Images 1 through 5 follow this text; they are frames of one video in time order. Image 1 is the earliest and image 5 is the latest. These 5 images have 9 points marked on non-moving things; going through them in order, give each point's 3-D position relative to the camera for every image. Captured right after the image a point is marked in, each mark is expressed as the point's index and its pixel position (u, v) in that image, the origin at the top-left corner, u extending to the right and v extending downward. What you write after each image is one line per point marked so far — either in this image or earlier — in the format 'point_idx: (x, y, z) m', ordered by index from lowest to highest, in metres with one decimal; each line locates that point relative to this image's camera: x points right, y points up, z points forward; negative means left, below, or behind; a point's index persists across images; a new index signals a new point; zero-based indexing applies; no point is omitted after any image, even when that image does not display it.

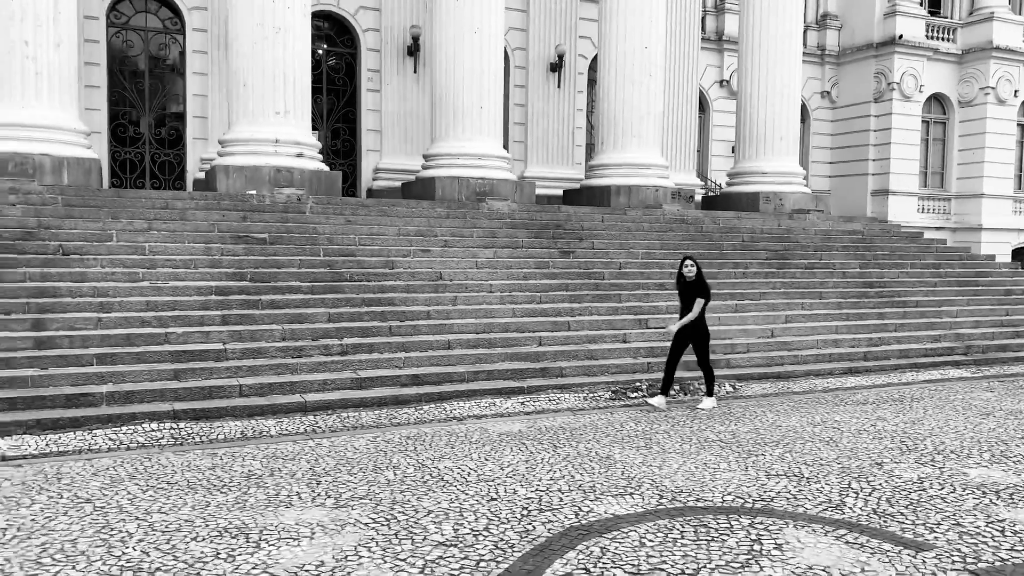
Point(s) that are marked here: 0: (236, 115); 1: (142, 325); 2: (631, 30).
0: (-3.8, +2.4, +12.4) m
1: (-3.4, -0.3, +8.2) m
2: (+2.1, +4.4, +15.0) m
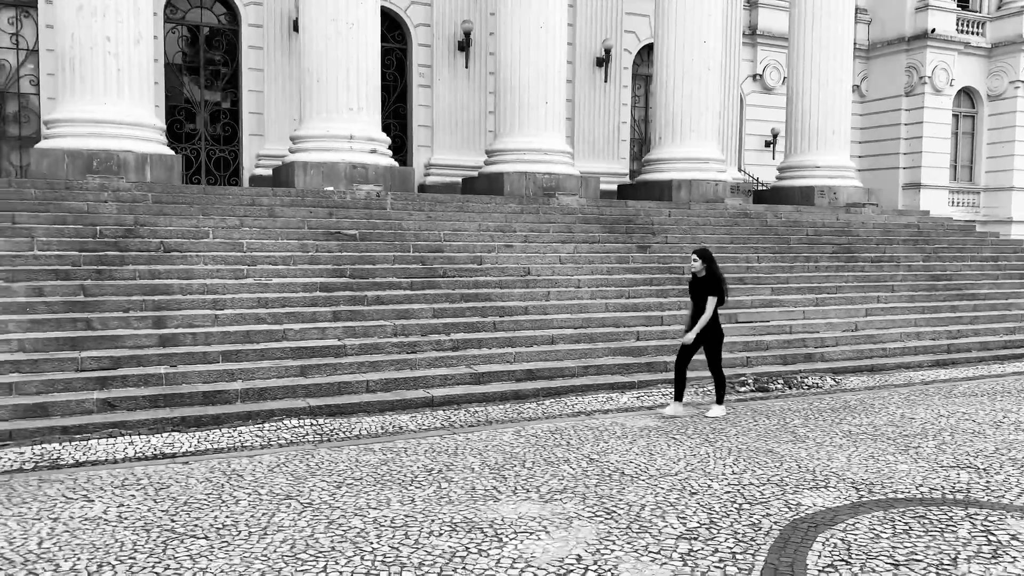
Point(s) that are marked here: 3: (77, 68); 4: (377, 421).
0: (-2.8, +2.5, +12.4) m
1: (-2.4, -0.3, +8.2) m
2: (+3.0, +4.5, +15.0) m
3: (-5.3, +2.7, +10.7) m
4: (-1.1, -1.1, +7.0) m
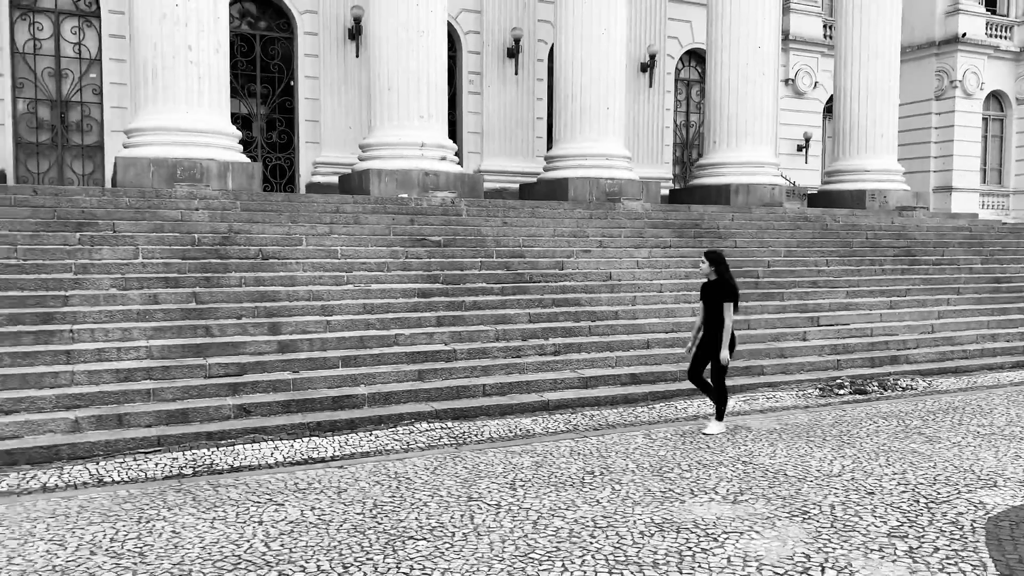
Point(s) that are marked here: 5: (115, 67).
0: (-1.8, +2.4, +12.4) m
1: (-1.4, -0.4, +8.3) m
2: (+4.0, +4.4, +15.1) m
3: (-4.3, +2.6, +10.8) m
4: (-0.1, -1.1, +7.1) m
5: (-6.3, +3.5, +13.8) m
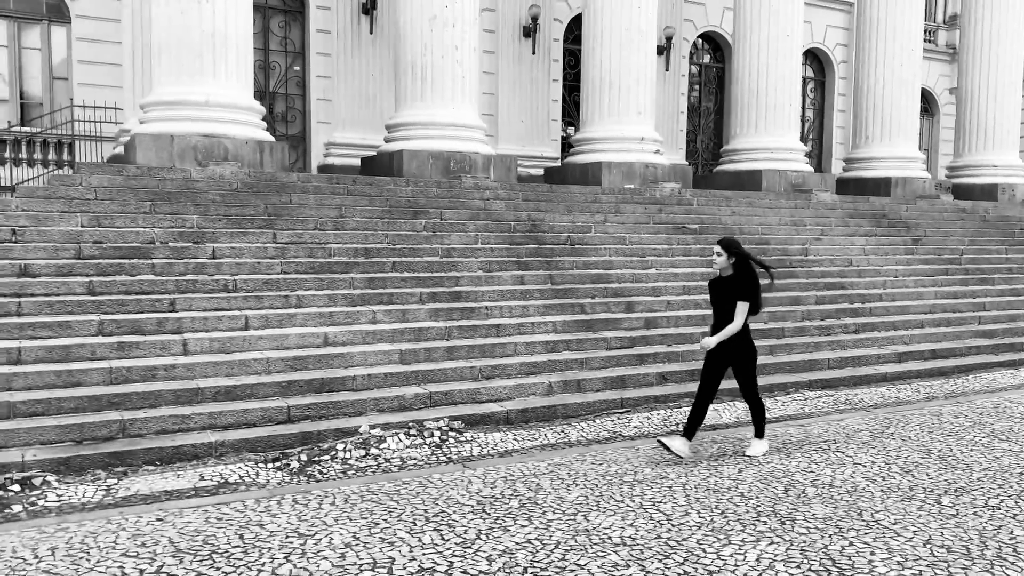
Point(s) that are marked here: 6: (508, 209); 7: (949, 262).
0: (+1.3, +2.6, +13.2) m
1: (+1.9, -0.2, +9.1) m
2: (+7.0, +4.6, +16.1) m
3: (-1.1, +2.8, +11.5) m
4: (+3.3, -1.0, +8.0) m
5: (-3.2, +3.7, +14.5) m
6: (-0.1, +1.0, +10.4) m
7: (+6.1, +0.4, +12.4) m
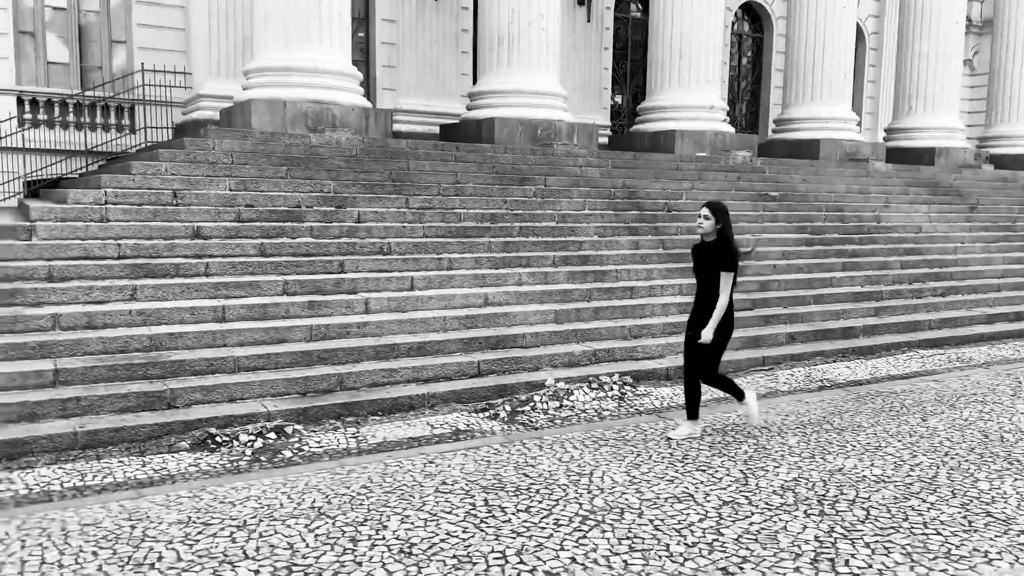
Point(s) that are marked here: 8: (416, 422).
0: (+2.4, +3.1, +13.5) m
1: (+3.1, +0.2, +9.5) m
2: (+8.0, +5.3, +16.4) m
3: (0.0, +3.3, +11.7) m
4: (+4.5, -0.6, +8.5) m
5: (-2.1, +4.3, +14.6) m
6: (+1.1, +1.4, +10.7) m
7: (+7.2, +0.9, +12.9) m
8: (-0.6, -0.8, +5.5) m
